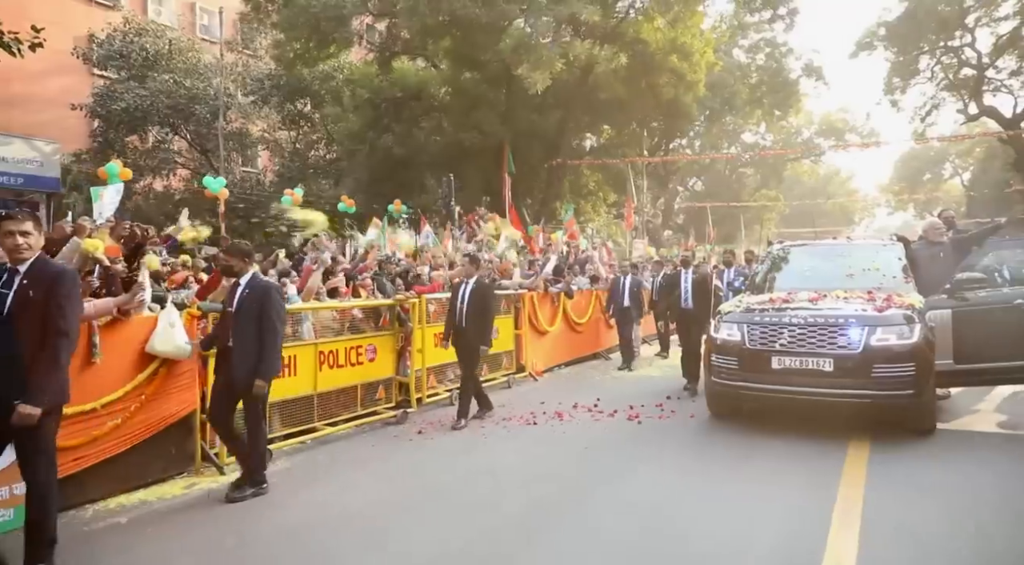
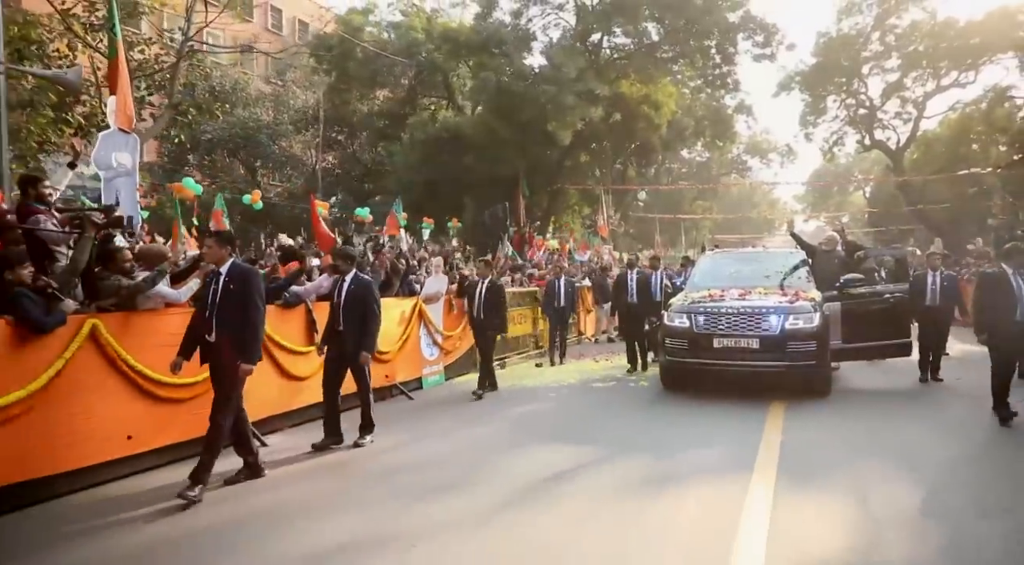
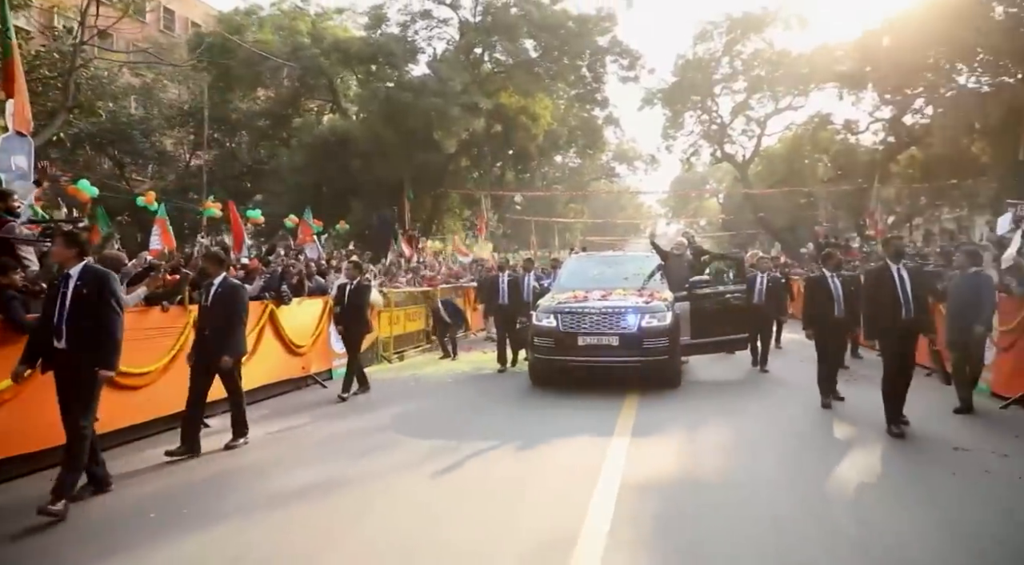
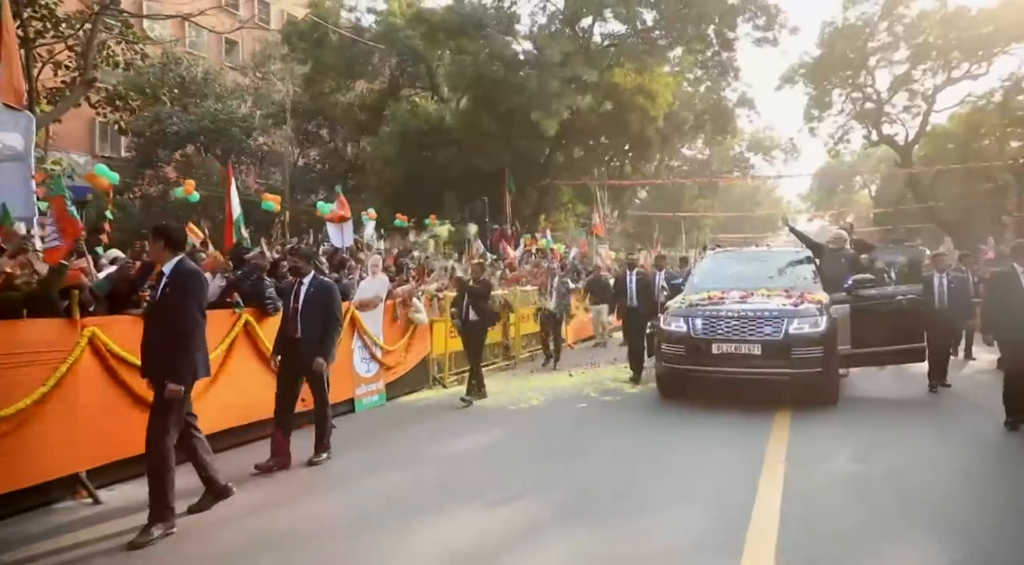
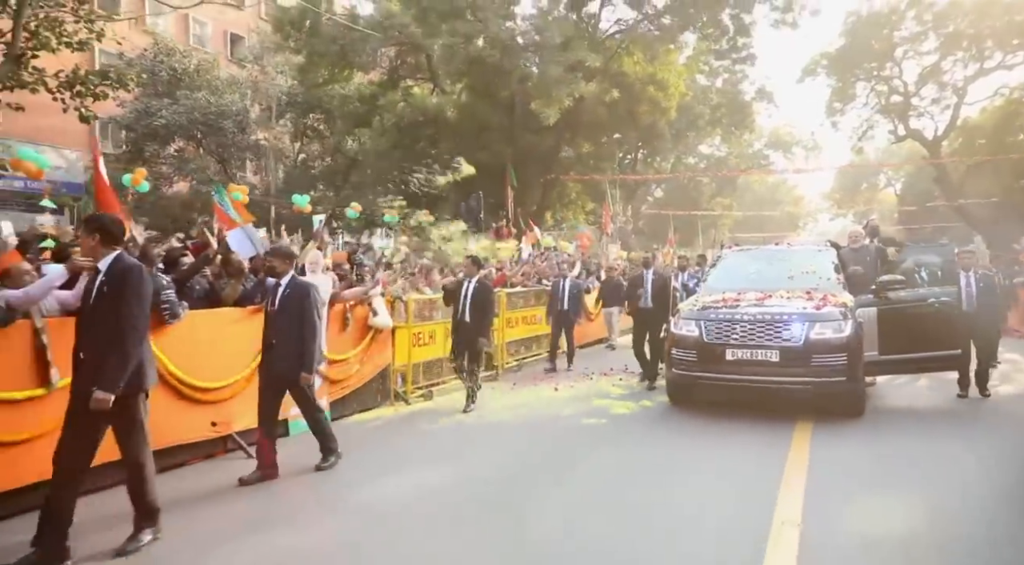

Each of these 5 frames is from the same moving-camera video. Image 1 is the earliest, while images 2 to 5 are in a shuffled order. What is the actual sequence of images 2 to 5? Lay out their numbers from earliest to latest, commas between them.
5, 4, 2, 3
